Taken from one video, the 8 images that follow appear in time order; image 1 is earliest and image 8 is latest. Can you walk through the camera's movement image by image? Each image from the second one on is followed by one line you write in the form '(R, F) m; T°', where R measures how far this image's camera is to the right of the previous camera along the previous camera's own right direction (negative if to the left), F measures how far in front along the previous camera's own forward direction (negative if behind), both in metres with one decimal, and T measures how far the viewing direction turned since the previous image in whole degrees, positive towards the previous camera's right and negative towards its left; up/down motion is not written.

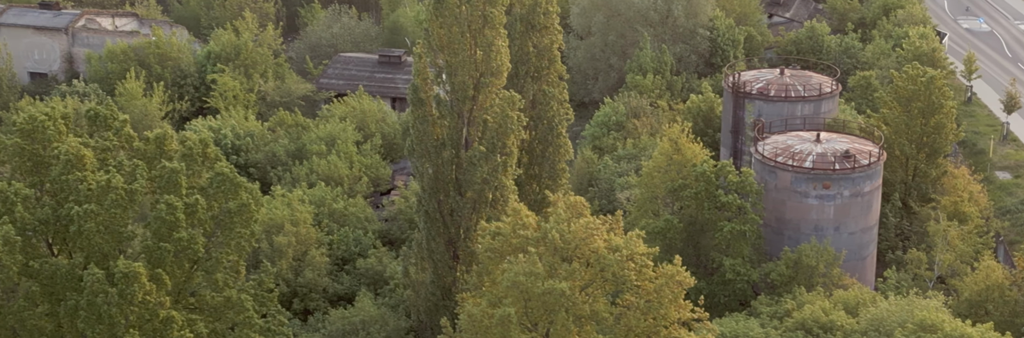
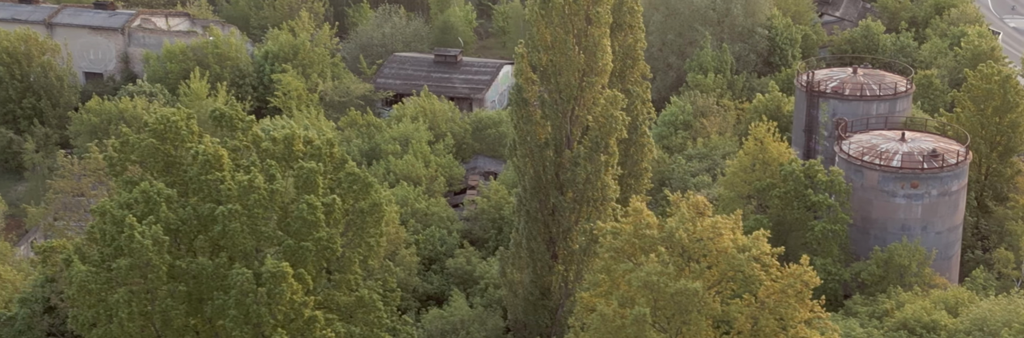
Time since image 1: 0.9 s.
(-2.0, 0.0) m; 0°
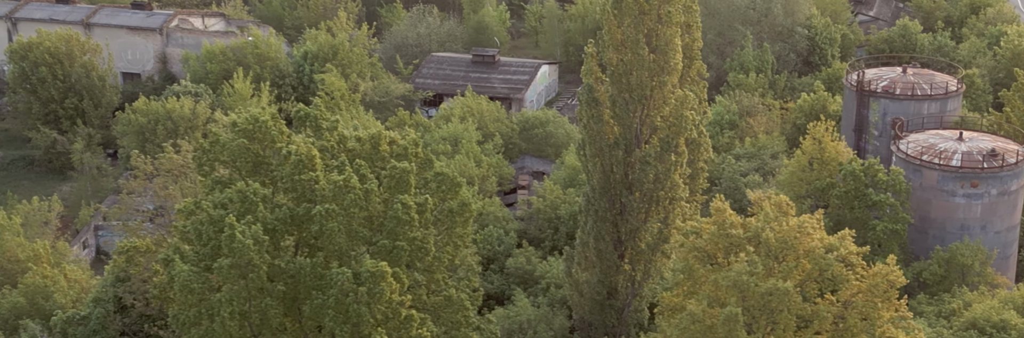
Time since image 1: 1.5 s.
(-1.4, 0.0) m; 0°
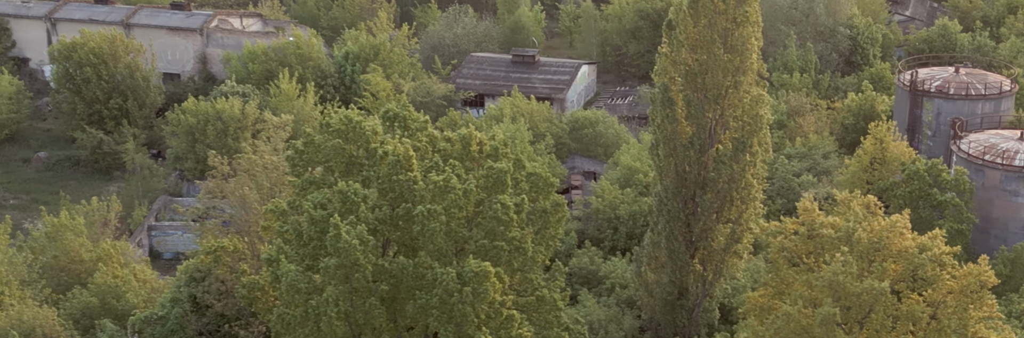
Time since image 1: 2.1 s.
(-1.5, 0.0) m; 0°
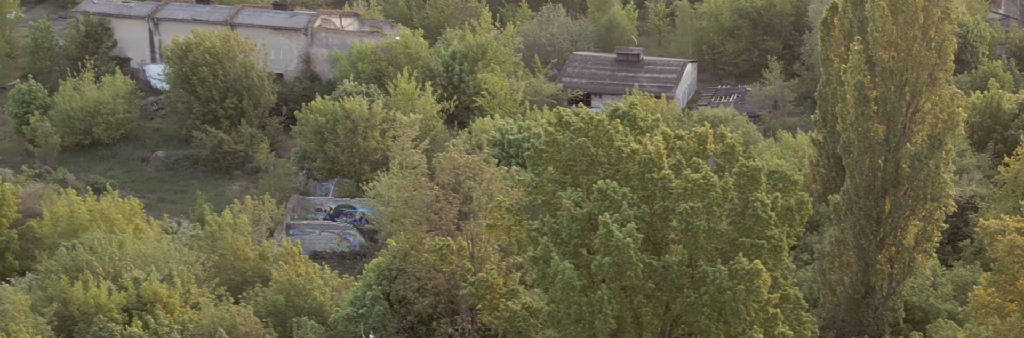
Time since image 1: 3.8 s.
(-3.7, 0.0) m; -1°
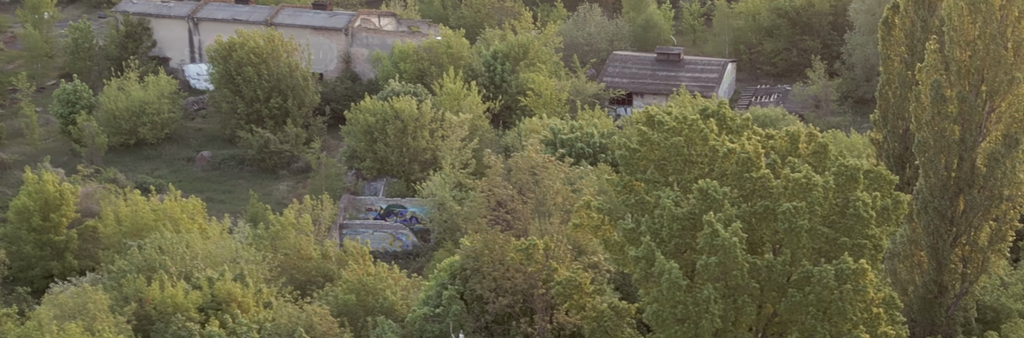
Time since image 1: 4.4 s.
(-1.4, 0.0) m; 0°
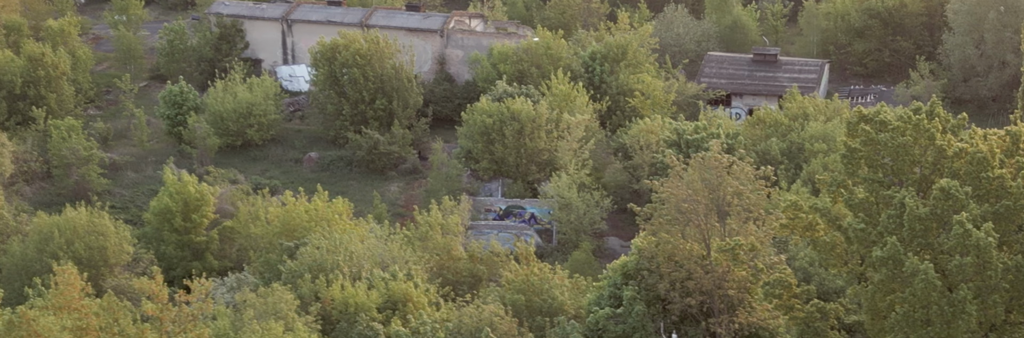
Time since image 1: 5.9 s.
(-3.5, 0.0) m; -1°
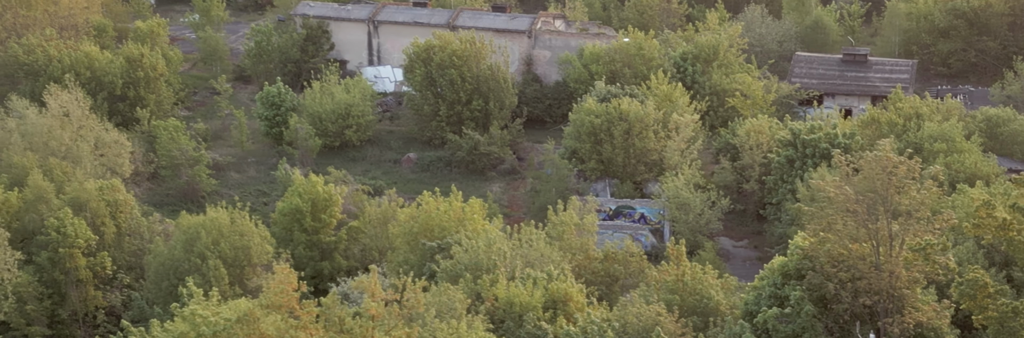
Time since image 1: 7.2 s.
(-3.2, 0.0) m; -1°
